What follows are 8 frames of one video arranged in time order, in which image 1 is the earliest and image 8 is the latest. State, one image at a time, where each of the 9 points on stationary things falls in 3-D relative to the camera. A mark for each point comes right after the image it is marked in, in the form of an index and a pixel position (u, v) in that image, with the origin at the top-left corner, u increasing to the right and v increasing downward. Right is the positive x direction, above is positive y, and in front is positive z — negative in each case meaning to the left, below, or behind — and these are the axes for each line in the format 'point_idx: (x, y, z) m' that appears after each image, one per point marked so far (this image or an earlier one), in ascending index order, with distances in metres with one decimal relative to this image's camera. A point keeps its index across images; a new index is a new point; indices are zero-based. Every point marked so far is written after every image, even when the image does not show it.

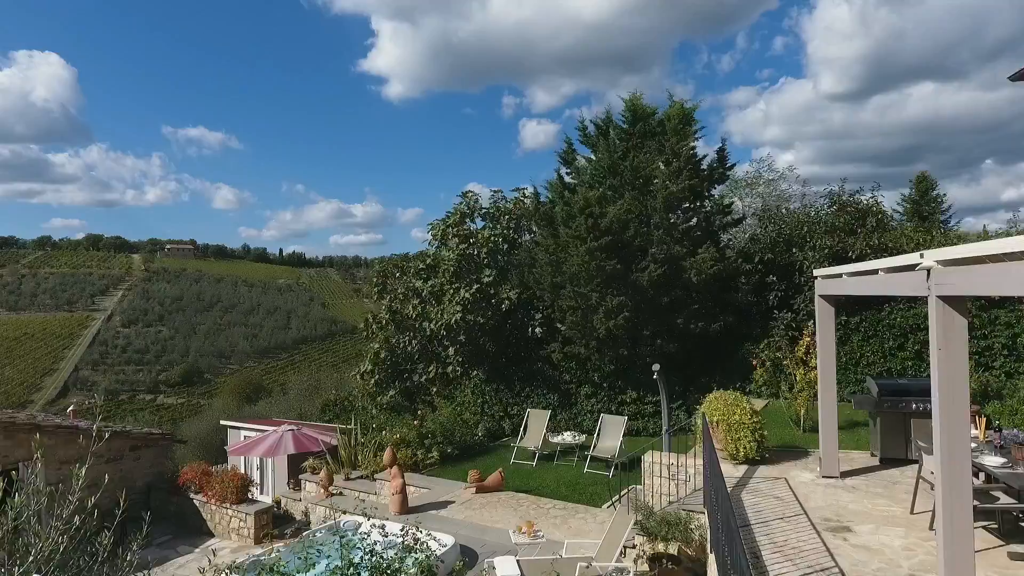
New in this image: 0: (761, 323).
0: (+3.6, -0.5, +12.4) m
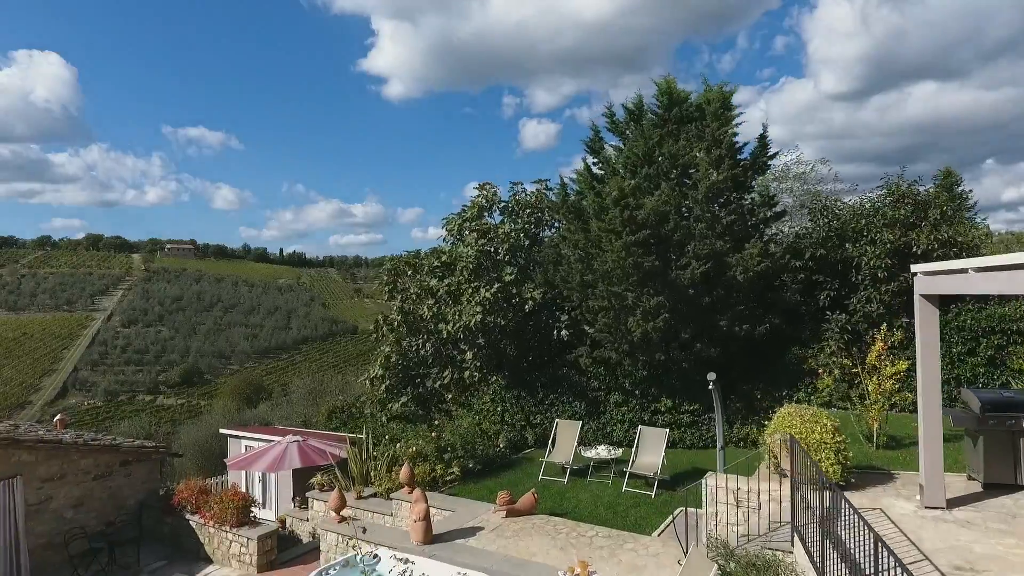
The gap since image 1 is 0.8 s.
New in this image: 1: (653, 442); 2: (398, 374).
0: (+3.9, -0.5, +11.4) m
1: (+1.6, -1.8, +10.0) m
2: (-1.9, -1.4, +14.3) m
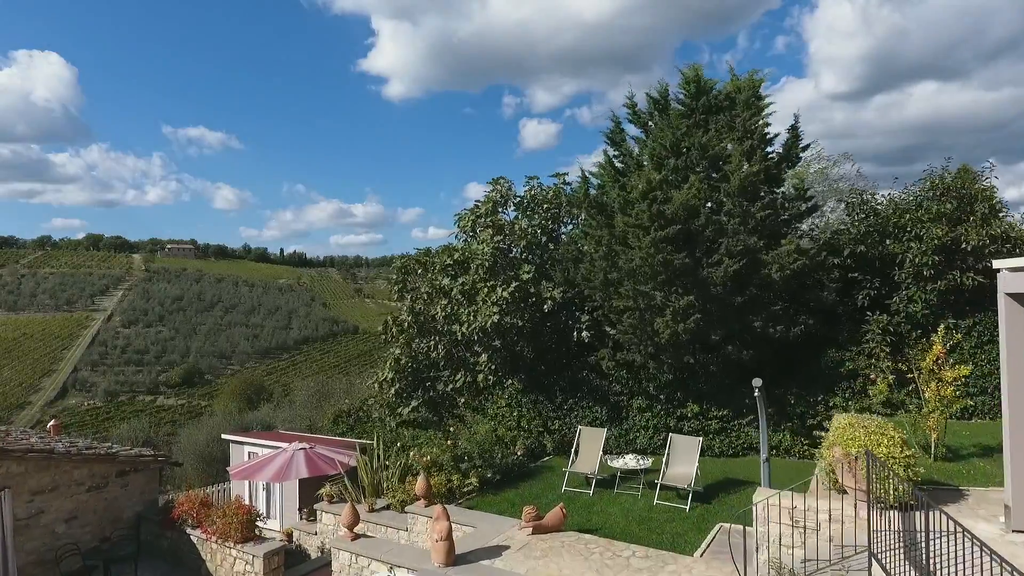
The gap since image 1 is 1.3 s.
0: (+4.2, -0.5, +10.7) m
1: (+1.9, -1.8, +9.4) m
2: (-1.6, -1.4, +13.7) m
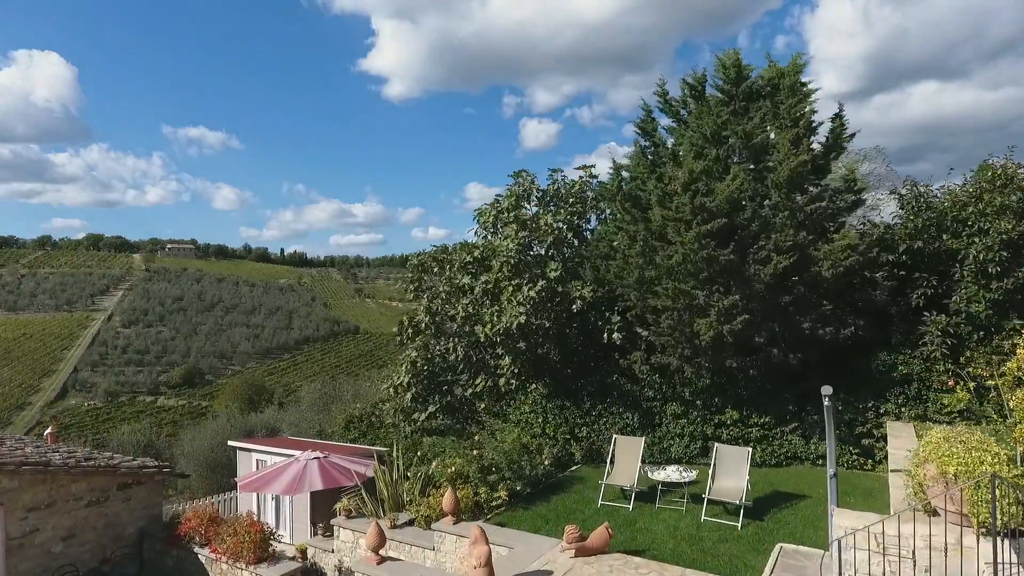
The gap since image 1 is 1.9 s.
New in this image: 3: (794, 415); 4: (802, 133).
0: (+4.5, -0.5, +10.0) m
1: (+2.2, -1.7, +8.7) m
2: (-1.3, -1.4, +12.9) m
3: (+3.4, -1.5, +10.6) m
4: (+3.3, +1.8, +10.1) m
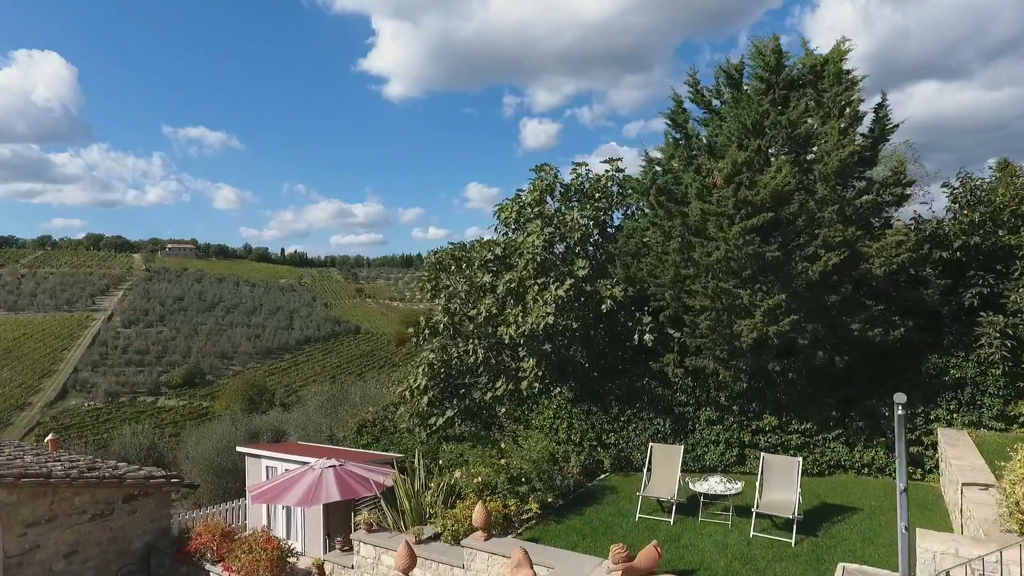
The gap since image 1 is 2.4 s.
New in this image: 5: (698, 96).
0: (+4.8, -0.4, +9.5) m
1: (+2.5, -1.7, +8.1) m
2: (-1.0, -1.4, +12.4) m
3: (+3.7, -1.5, +10.1) m
4: (+3.7, +1.8, +9.5) m
5: (+2.4, +2.5, +11.4) m
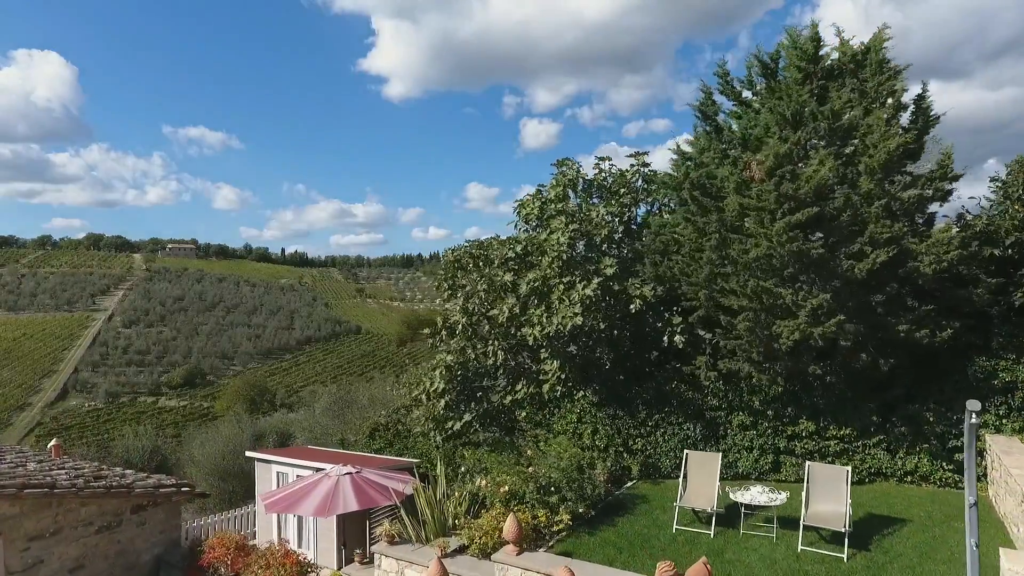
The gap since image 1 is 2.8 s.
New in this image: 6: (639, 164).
0: (+5.1, -0.4, +9.0) m
1: (+2.8, -1.7, +7.6) m
2: (-0.7, -1.4, +11.9) m
3: (+4.0, -1.5, +9.6) m
4: (+3.9, +1.8, +9.0) m
5: (+2.7, +2.5, +11.0) m
6: (+1.6, +1.6, +11.3) m
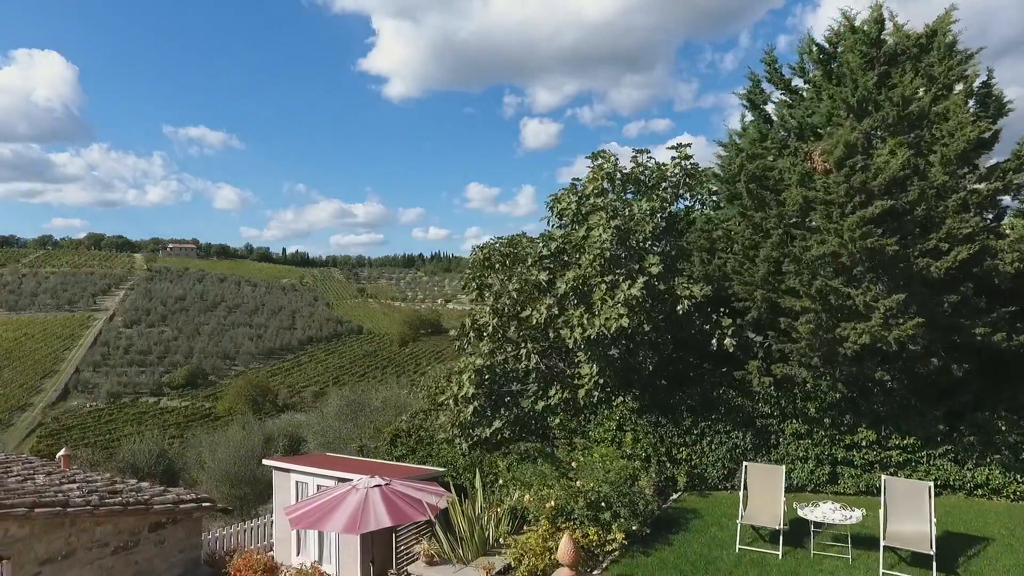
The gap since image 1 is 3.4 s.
0: (+5.5, -0.4, +8.4) m
1: (+3.2, -1.7, +7.0) m
2: (-0.3, -1.3, +11.3) m
3: (+4.4, -1.5, +9.0) m
4: (+4.4, +1.8, +8.4) m
5: (+3.1, +2.5, +10.3) m
6: (+2.1, +1.6, +10.7) m
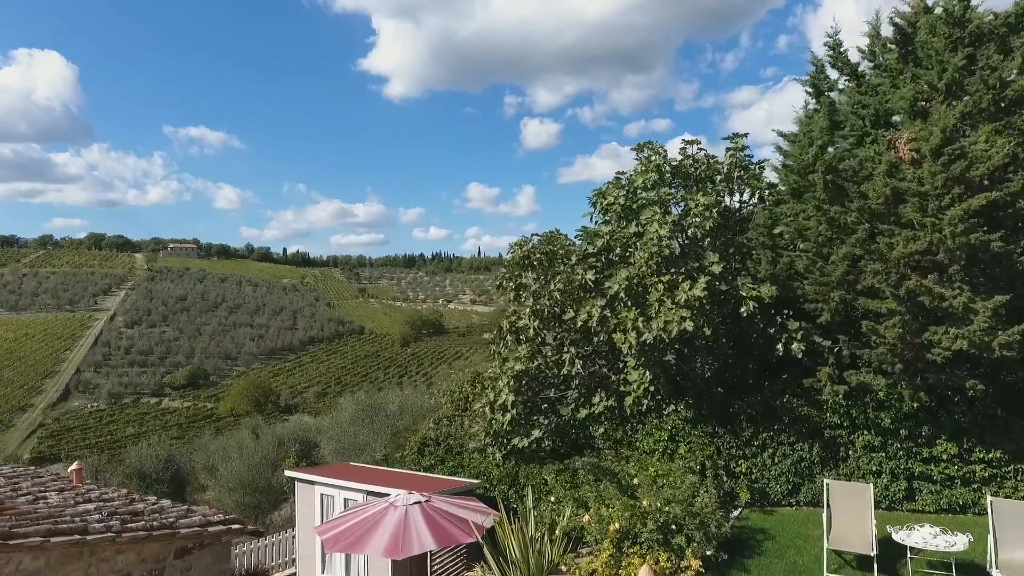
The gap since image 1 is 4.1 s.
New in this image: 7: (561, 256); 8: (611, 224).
0: (+6.0, -0.4, +7.7) m
1: (+3.7, -1.7, +6.3) m
2: (+0.2, -1.4, +10.6) m
3: (+4.9, -1.5, +8.3) m
4: (+4.9, +1.8, +7.7) m
5: (+3.6, +2.5, +9.6) m
6: (+2.5, +1.6, +10.0) m
7: (+0.6, +0.4, +10.9) m
8: (+1.2, +0.8, +10.2) m
